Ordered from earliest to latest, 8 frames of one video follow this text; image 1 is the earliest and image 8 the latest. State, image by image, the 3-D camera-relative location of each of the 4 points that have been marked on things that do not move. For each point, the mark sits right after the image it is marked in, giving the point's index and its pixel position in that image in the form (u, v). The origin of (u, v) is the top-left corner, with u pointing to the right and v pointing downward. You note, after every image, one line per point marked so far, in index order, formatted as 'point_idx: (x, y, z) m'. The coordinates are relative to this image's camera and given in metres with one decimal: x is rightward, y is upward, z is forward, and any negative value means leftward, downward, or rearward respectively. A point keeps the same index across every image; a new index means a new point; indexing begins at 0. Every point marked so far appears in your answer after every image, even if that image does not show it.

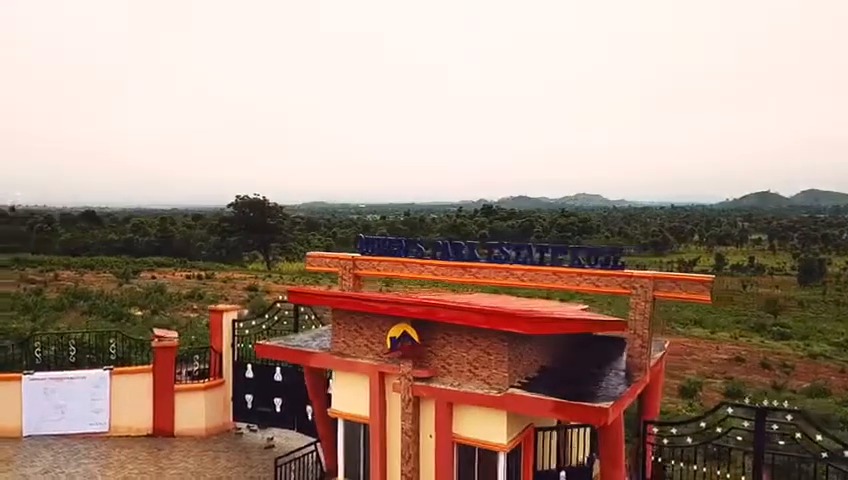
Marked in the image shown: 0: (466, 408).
0: (+0.4, -1.4, +5.7) m
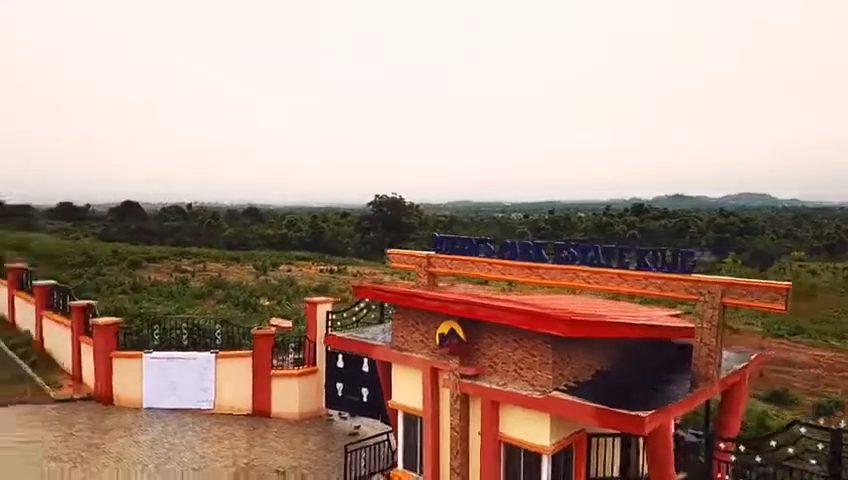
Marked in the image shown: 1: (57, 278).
0: (+0.7, -1.4, +5.7) m
1: (-9.9, -1.0, +18.4) m
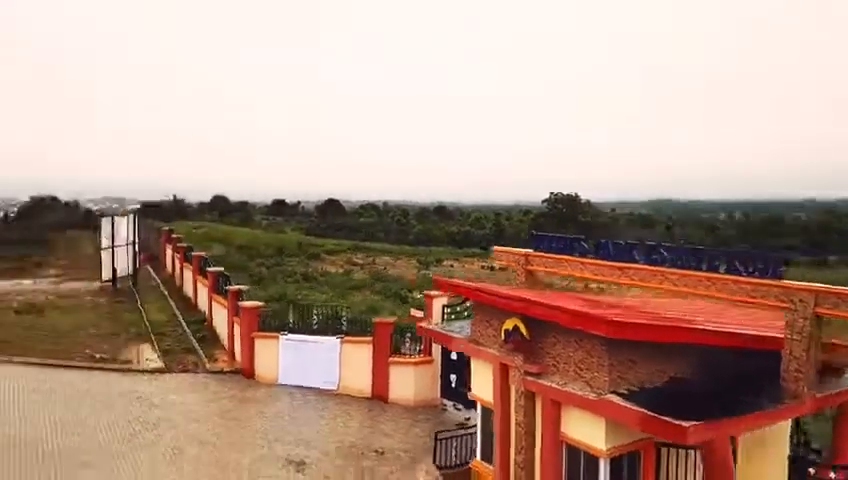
0: (+1.2, -1.4, +5.7) m
1: (-5.5, -0.8, +20.8) m
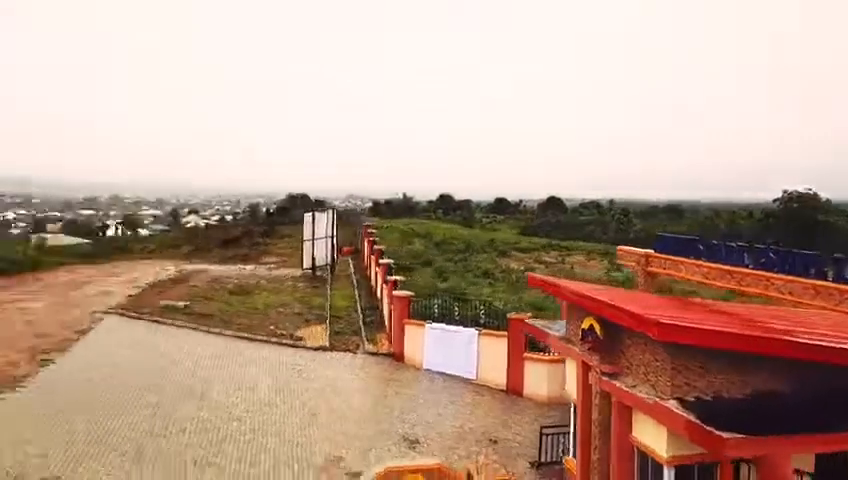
0: (+1.8, -1.4, +5.6) m
1: (+0.3, -0.7, +22.0) m
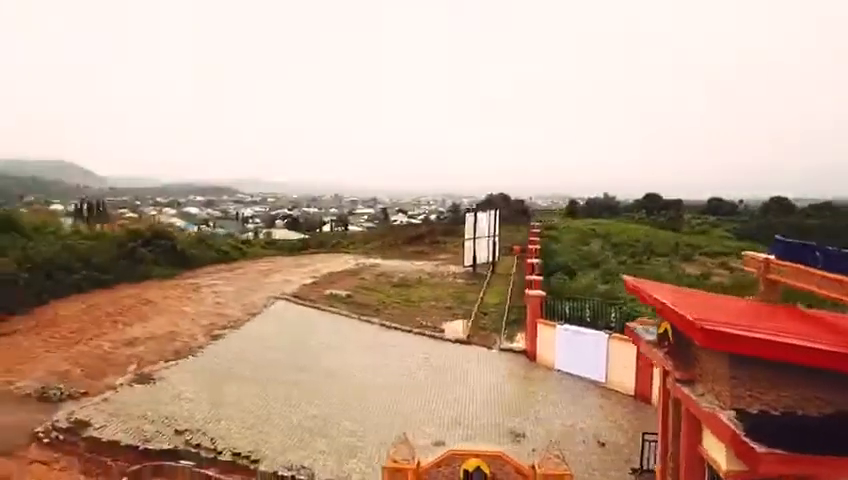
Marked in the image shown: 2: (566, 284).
0: (+2.2, -1.4, +5.4) m
1: (+5.7, -0.7, +21.5) m
2: (+3.5, -1.1, +16.9) m
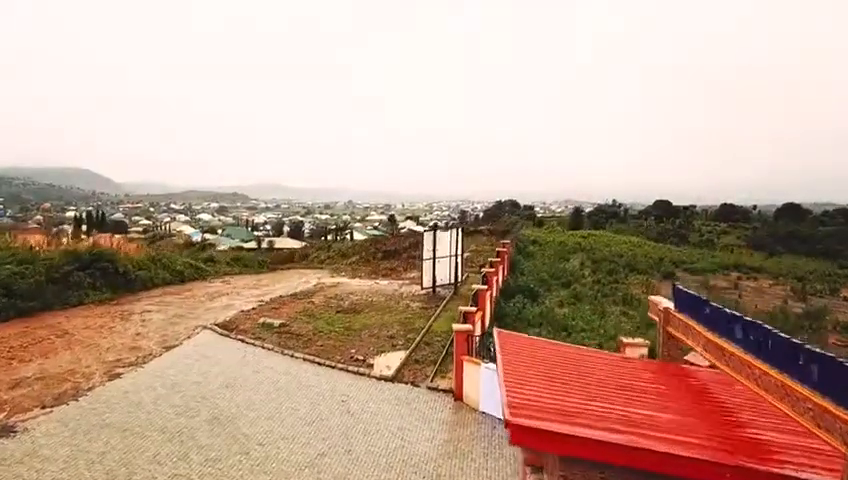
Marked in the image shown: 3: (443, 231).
0: (+0.8, -1.9, +4.5) m
1: (+4.6, -1.3, +20.6) m
2: (+2.3, -1.7, +16.1) m
3: (+0.5, +0.2, +18.2) m
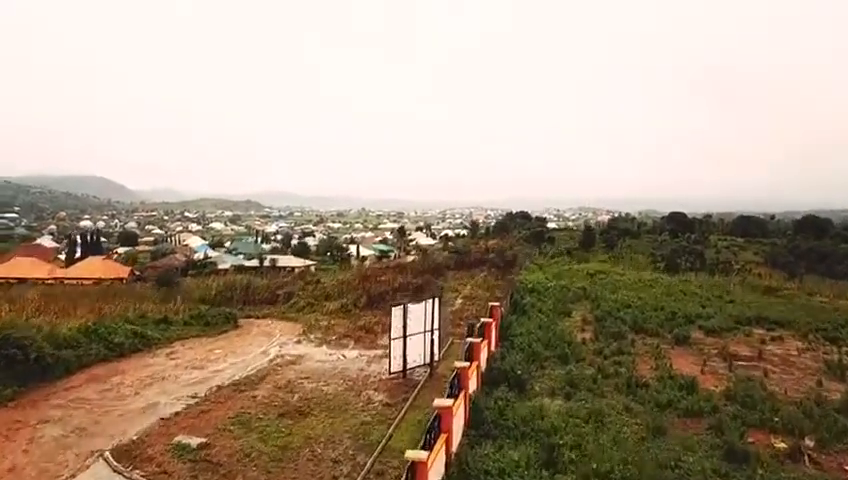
0: (-0.2, -3.5, +1.9) m
1: (+3.9, -3.0, +17.8) m
2: (+1.6, -3.4, +13.4) m
3: (-0.2, -1.5, +15.6) m
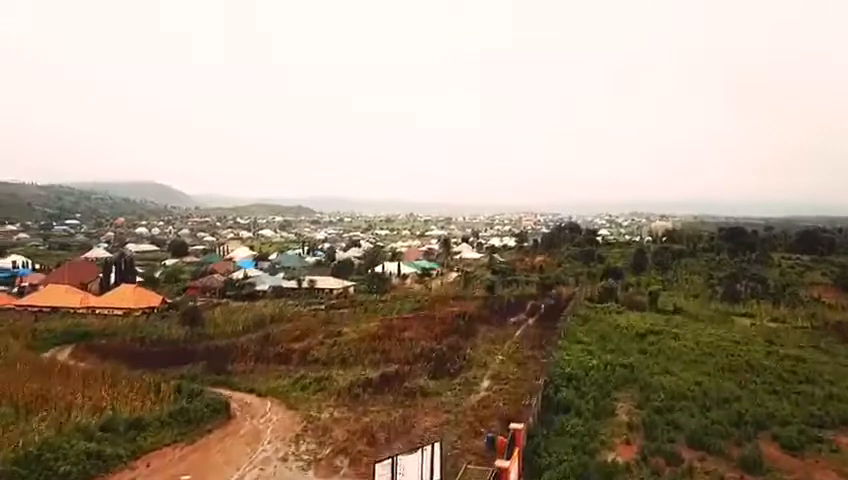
0: (-1.3, -5.8, -1.4) m
1: (+4.0, -5.5, +14.2) m
2: (+1.3, -5.8, +9.9) m
3: (-0.3, -3.9, +12.3) m
